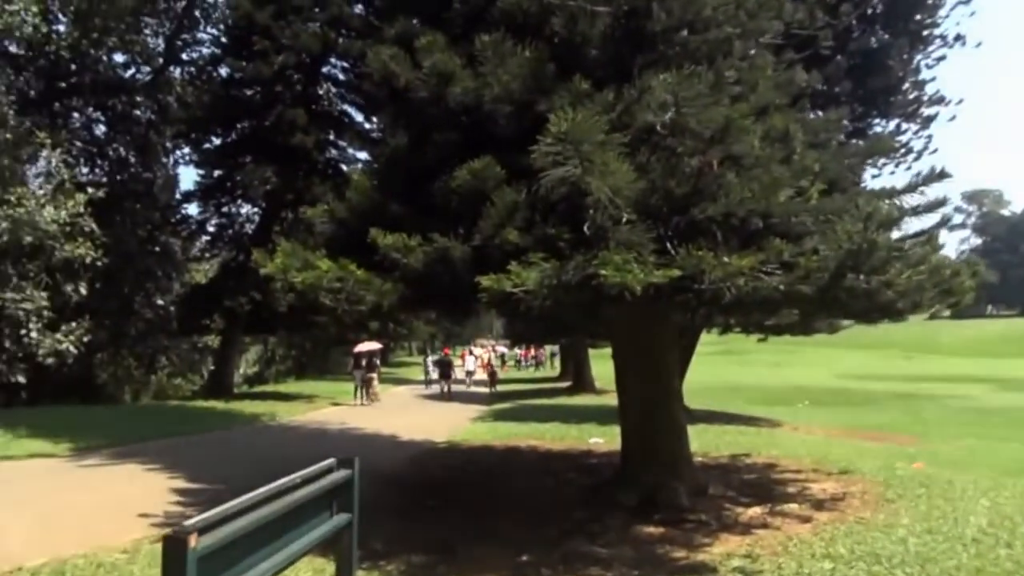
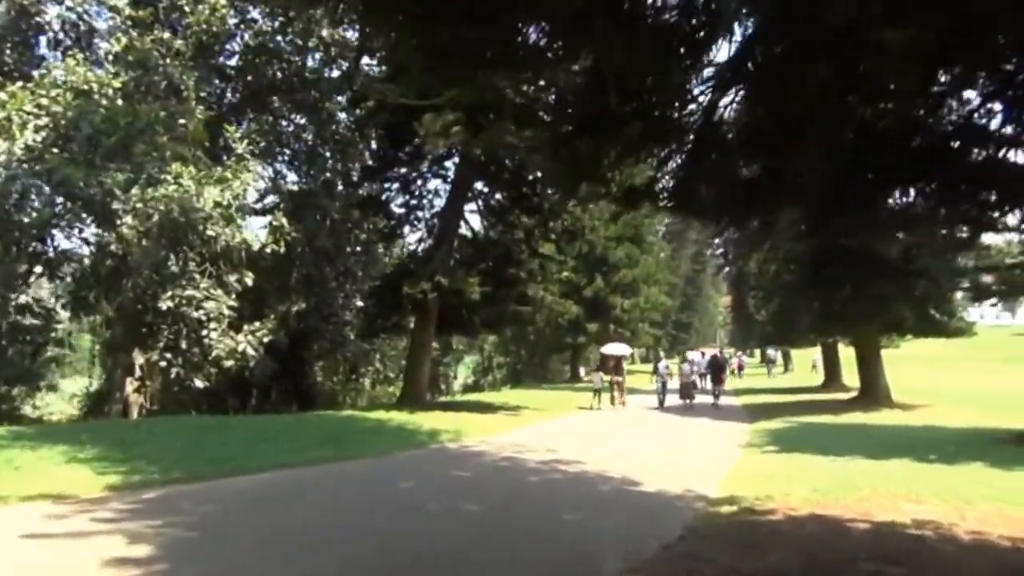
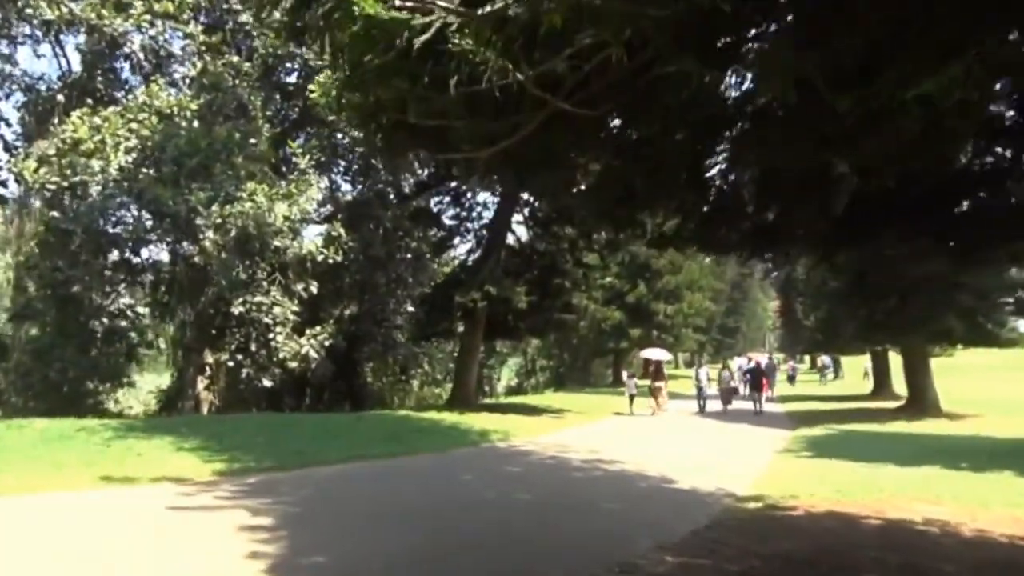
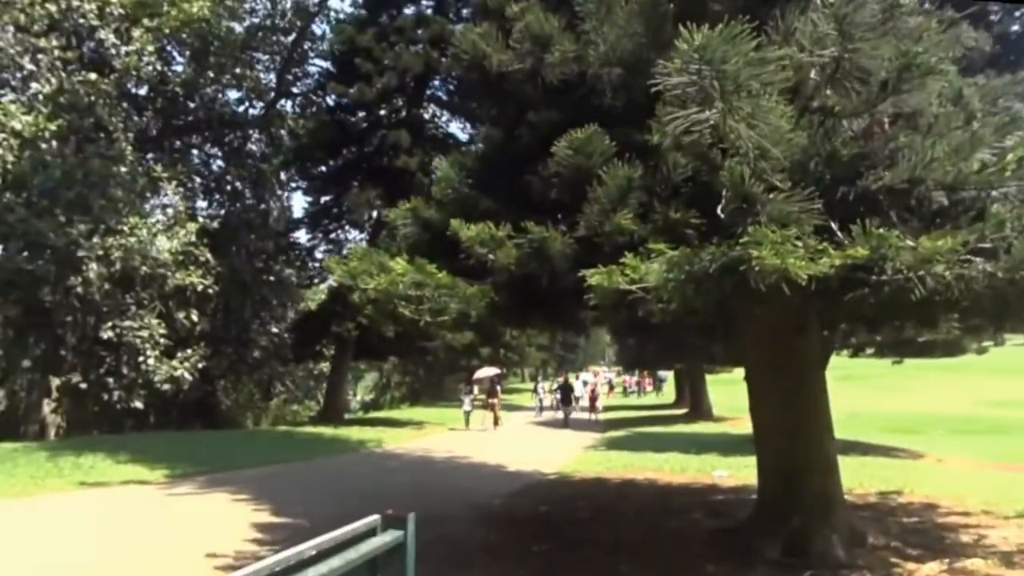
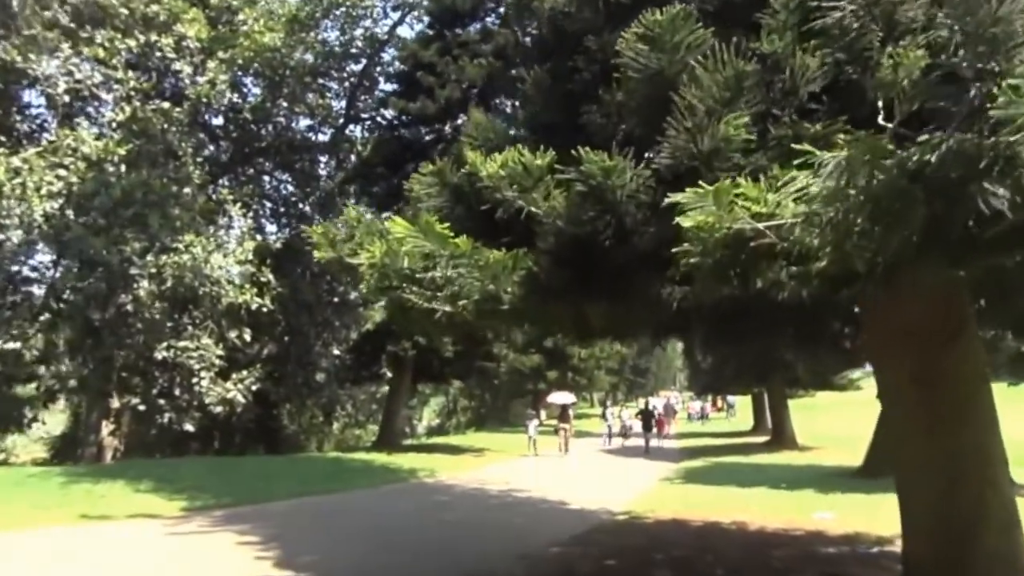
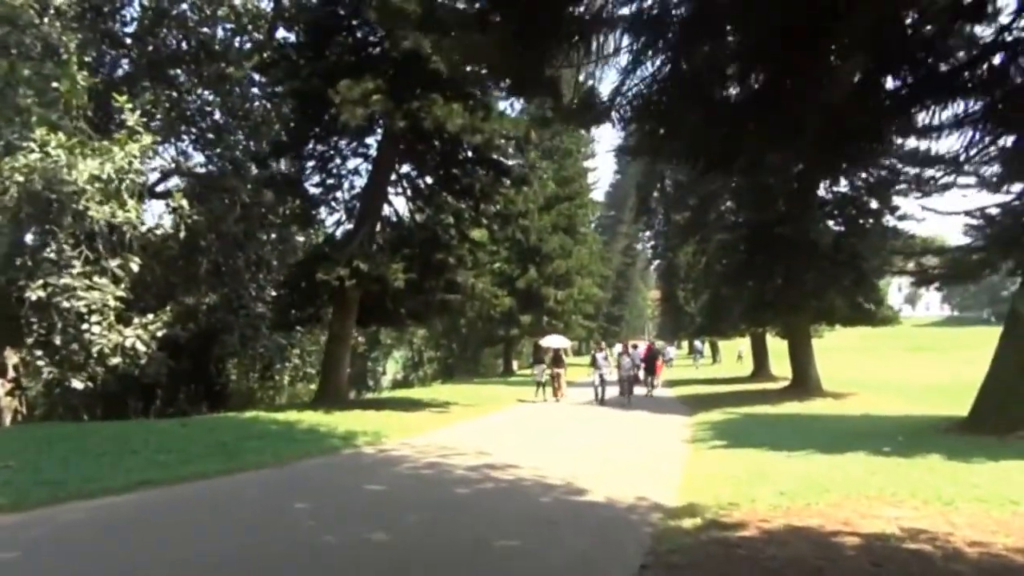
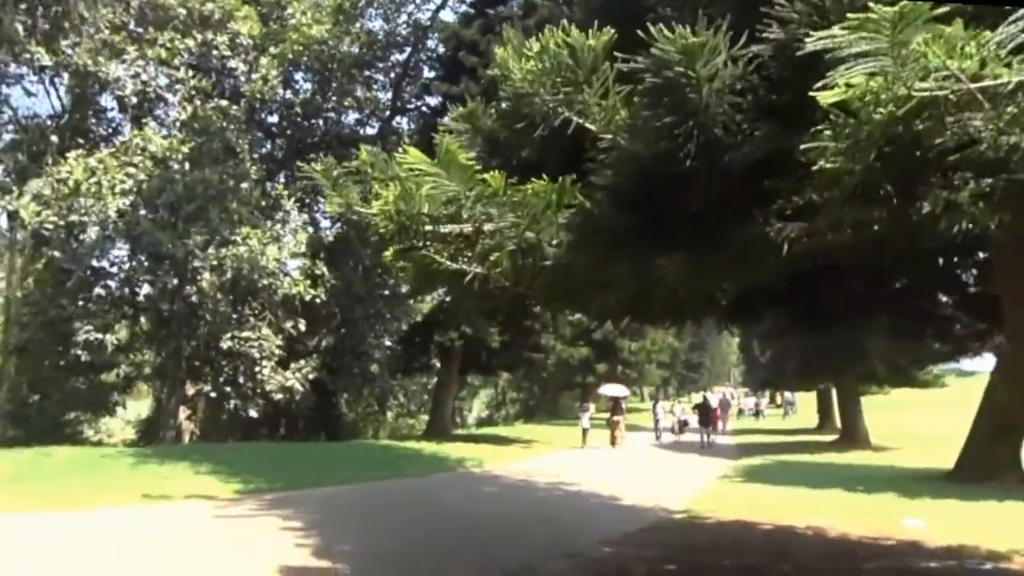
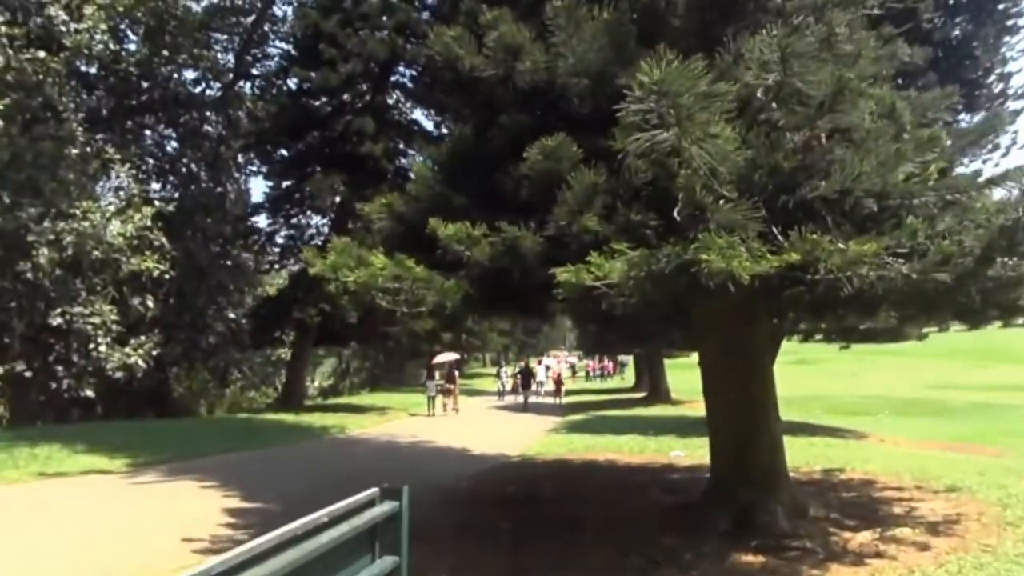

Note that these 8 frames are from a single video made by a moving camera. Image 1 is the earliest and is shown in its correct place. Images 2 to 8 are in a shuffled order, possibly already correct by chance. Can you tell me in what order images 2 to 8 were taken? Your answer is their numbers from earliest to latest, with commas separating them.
8, 4, 5, 7, 3, 2, 6
